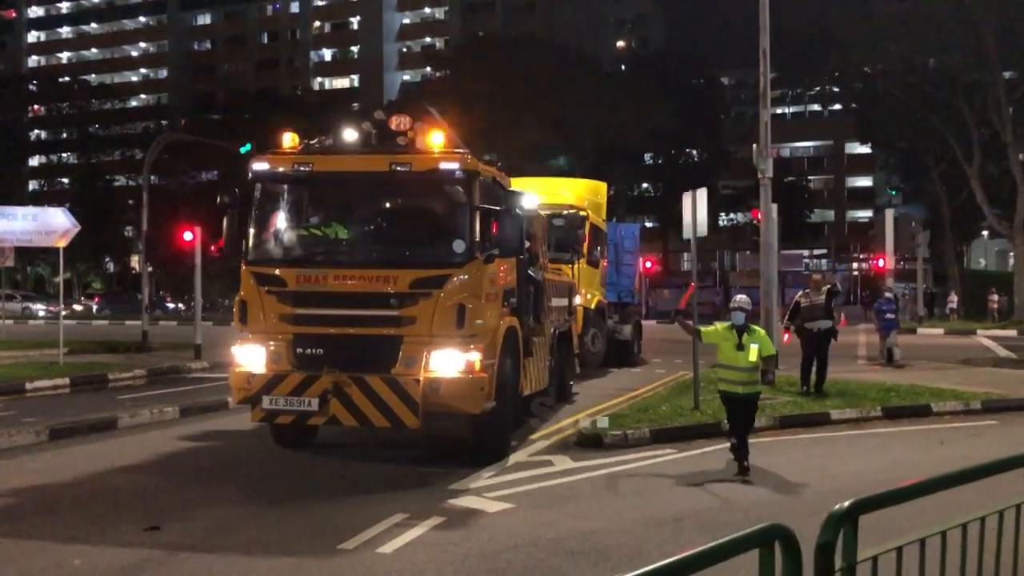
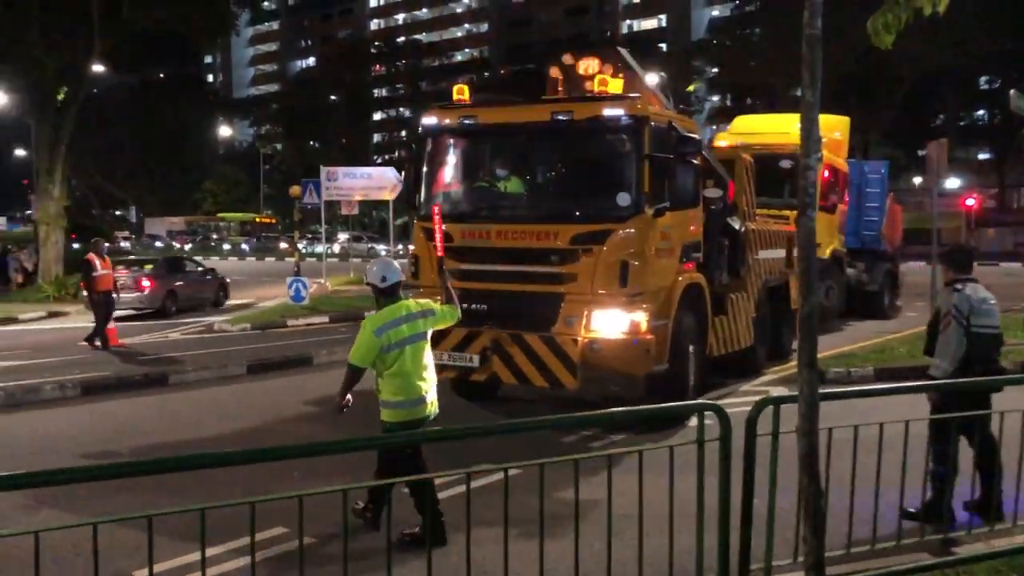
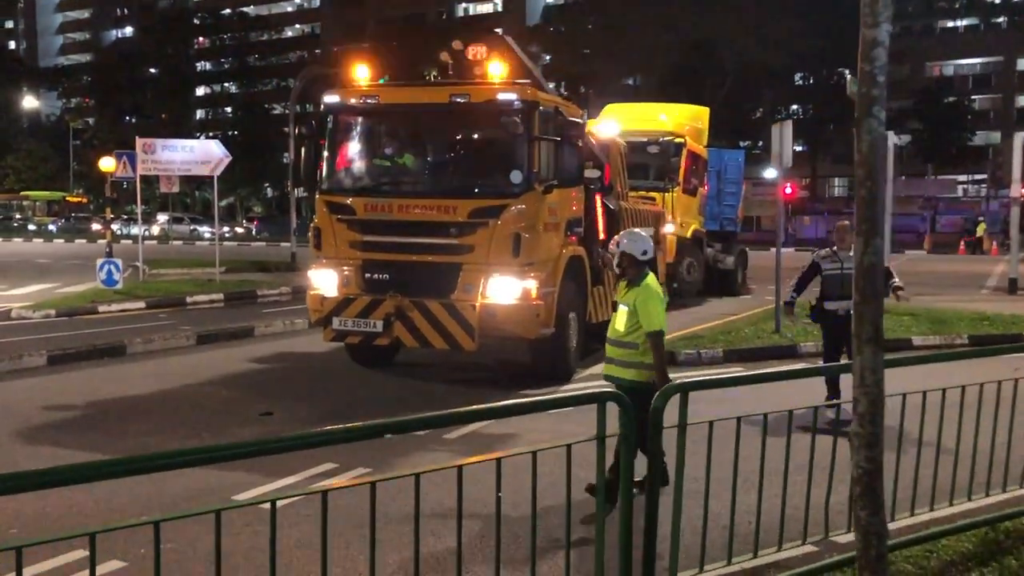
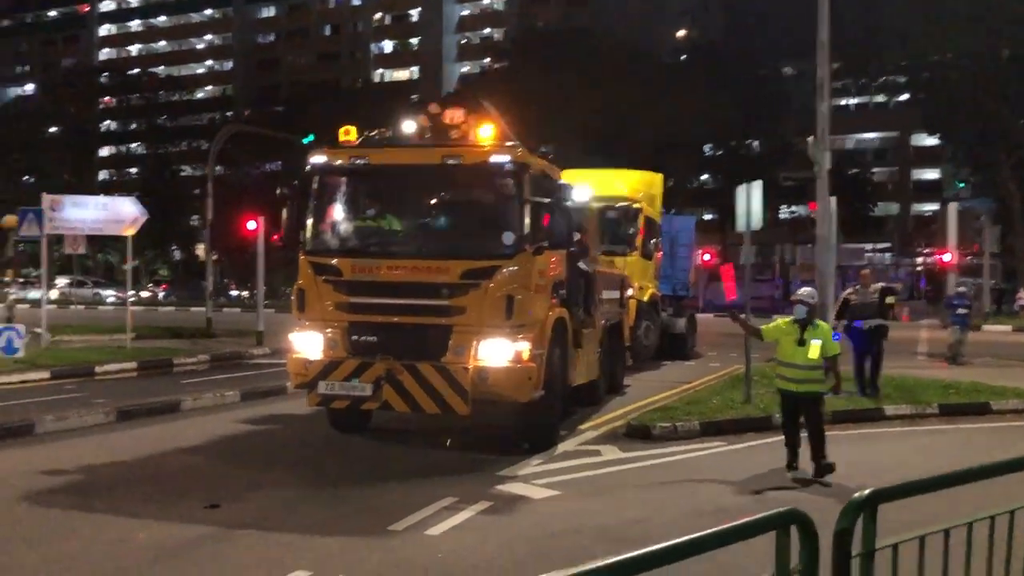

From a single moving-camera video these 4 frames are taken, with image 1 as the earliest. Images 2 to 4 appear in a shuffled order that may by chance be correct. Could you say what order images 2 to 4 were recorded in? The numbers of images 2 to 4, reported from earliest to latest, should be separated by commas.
4, 3, 2
